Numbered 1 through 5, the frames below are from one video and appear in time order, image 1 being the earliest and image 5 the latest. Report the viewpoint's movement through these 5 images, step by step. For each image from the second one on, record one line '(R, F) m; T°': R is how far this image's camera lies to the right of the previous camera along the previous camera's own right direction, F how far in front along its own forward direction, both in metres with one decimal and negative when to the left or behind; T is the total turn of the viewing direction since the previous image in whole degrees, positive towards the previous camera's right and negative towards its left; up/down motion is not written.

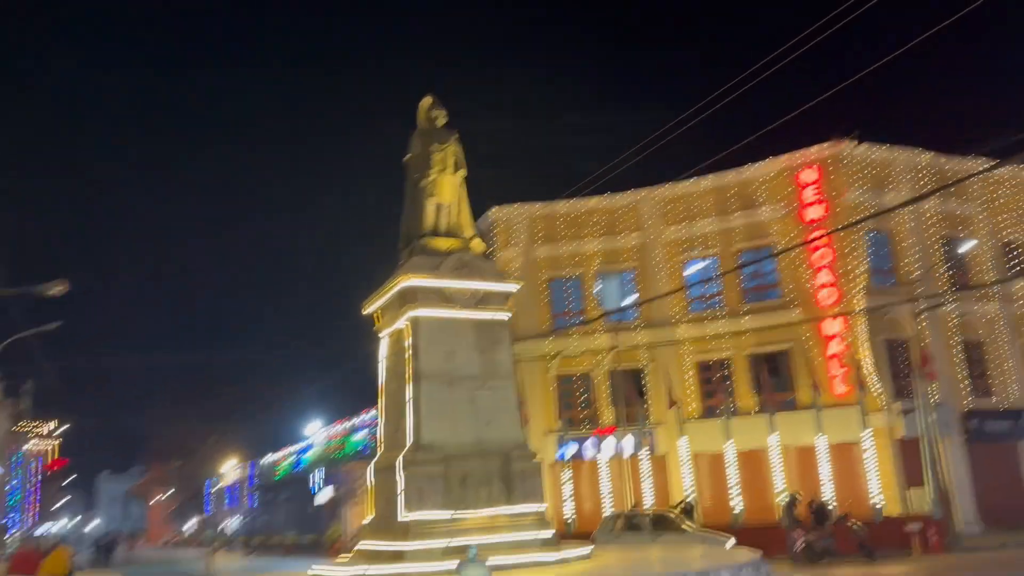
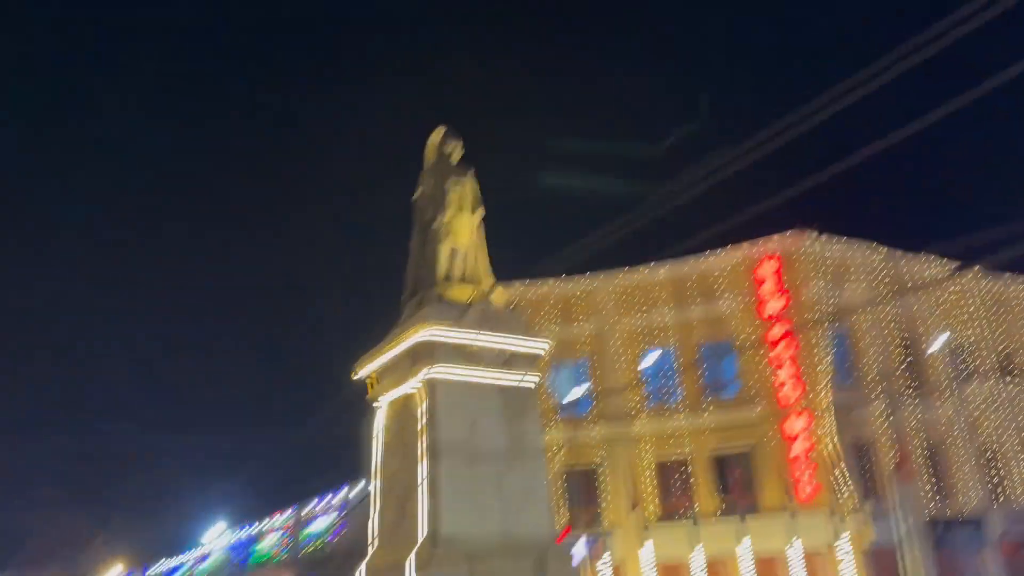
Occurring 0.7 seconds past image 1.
(-1.3, +1.7) m; +6°
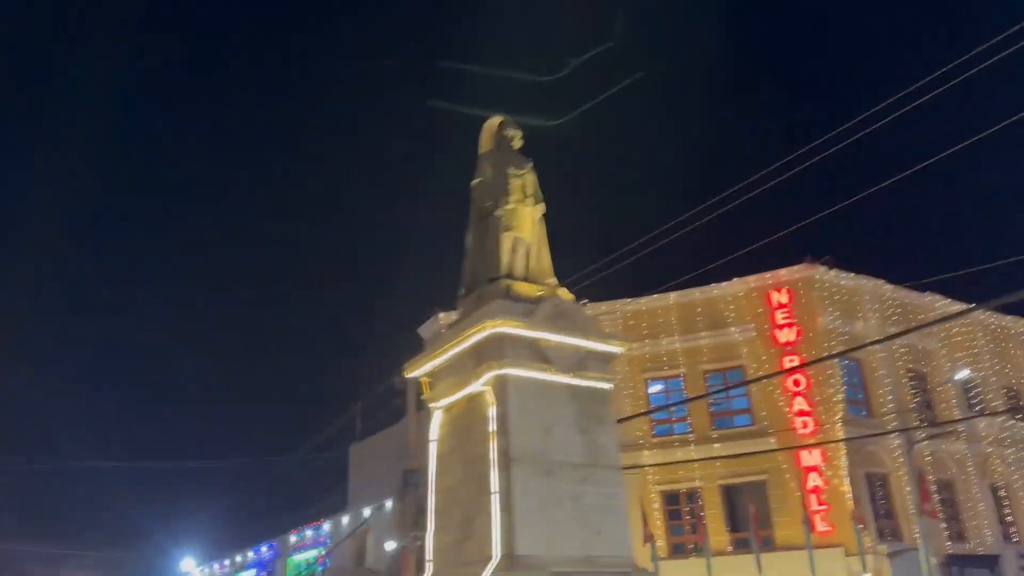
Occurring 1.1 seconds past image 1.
(-1.0, +0.9) m; +2°
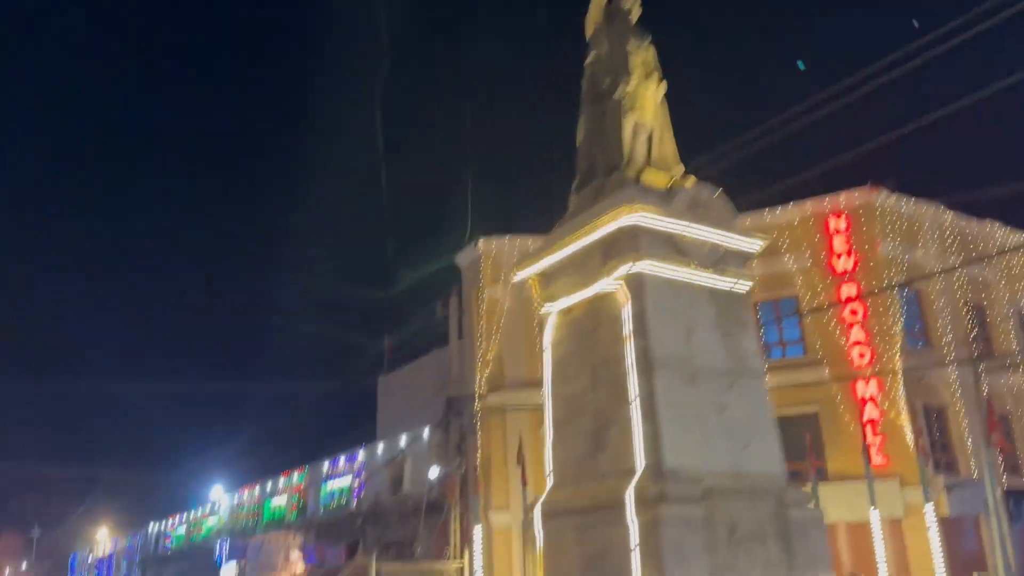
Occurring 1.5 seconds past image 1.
(-1.0, +0.8) m; -1°
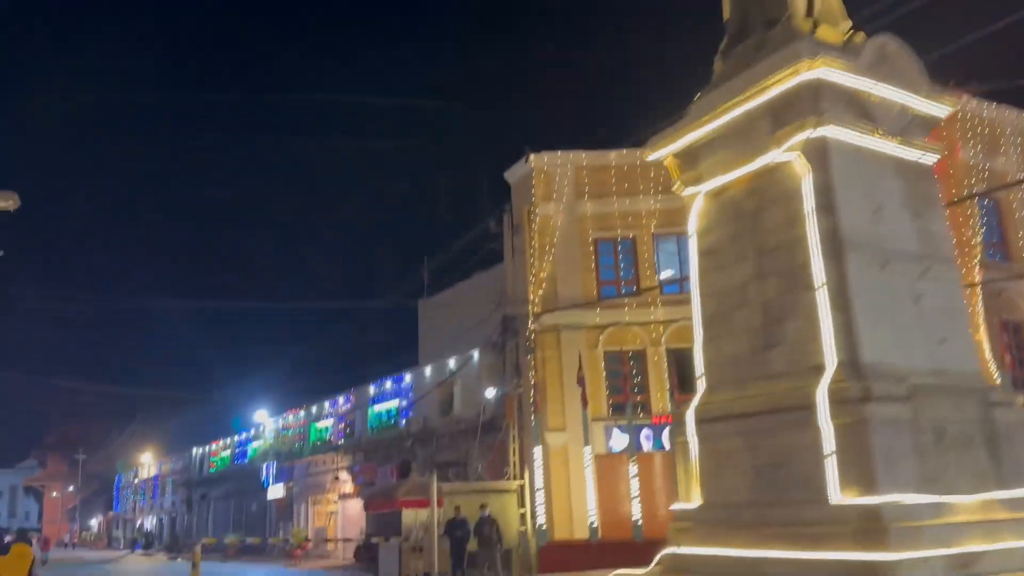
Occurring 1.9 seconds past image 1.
(-0.9, +0.8) m; -2°
